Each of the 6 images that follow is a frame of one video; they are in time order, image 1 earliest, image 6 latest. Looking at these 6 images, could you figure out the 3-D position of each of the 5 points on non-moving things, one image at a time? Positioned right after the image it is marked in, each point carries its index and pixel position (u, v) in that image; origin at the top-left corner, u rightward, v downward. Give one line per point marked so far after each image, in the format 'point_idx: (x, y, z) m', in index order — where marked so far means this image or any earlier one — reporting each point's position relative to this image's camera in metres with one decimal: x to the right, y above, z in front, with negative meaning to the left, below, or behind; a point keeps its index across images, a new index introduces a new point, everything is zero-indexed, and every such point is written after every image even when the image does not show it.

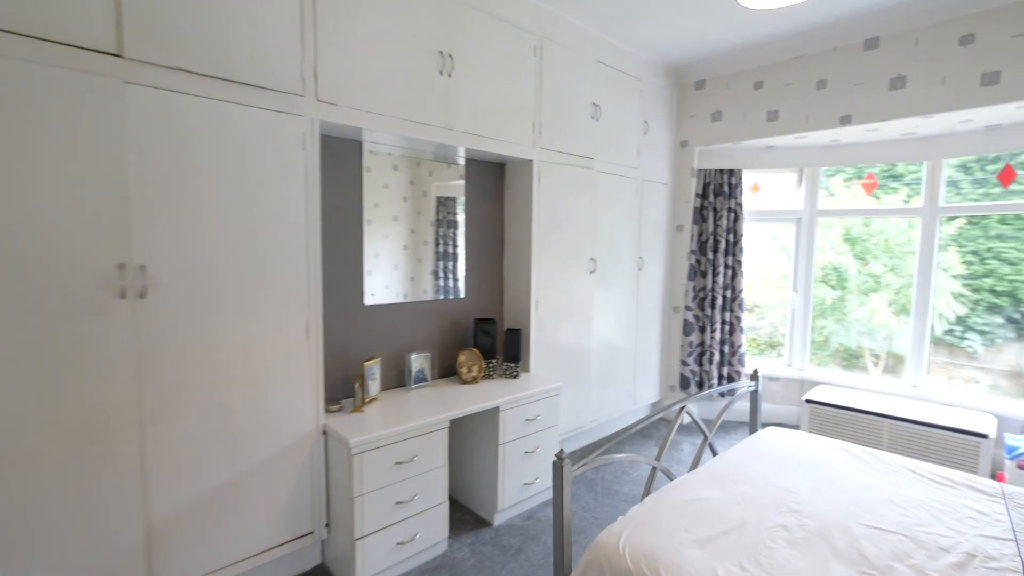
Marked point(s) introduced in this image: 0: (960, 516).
0: (+1.4, -0.7, +1.6) m
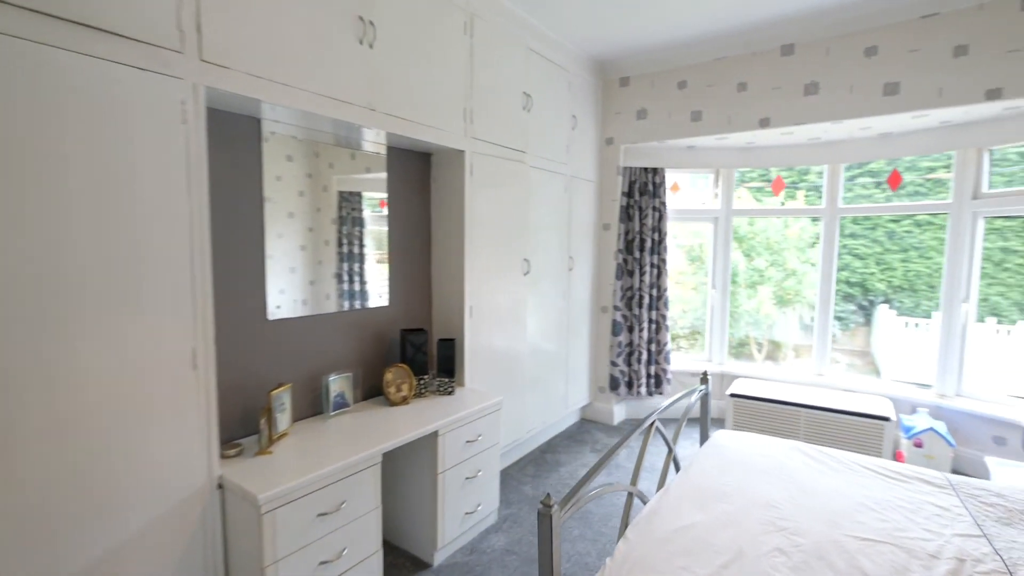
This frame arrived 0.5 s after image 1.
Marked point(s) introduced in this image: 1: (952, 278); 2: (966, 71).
0: (+1.3, -0.7, +1.6) m
1: (+2.9, +0.1, +3.2) m
2: (+2.4, +1.2, +2.6) m
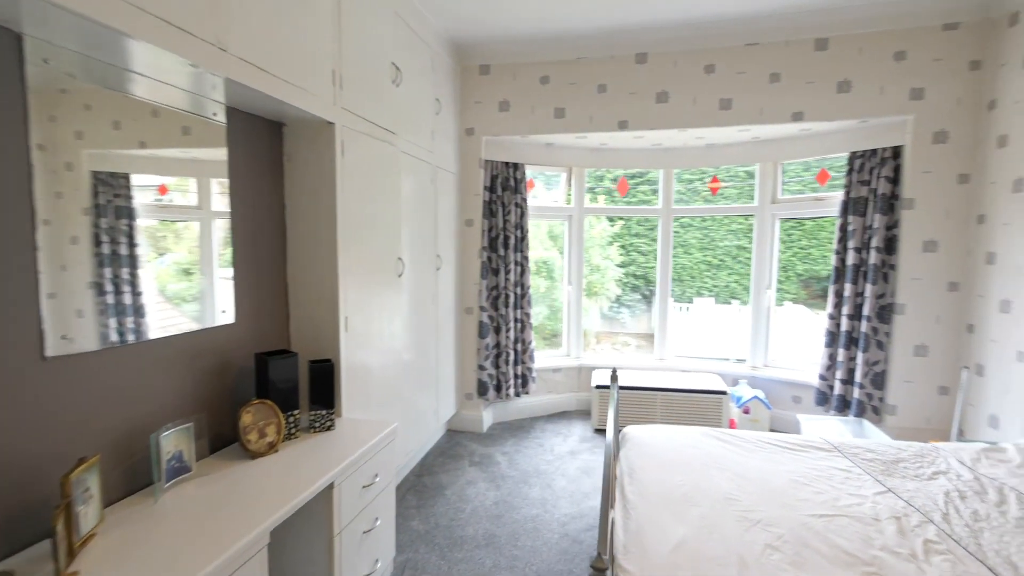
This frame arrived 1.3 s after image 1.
0: (+1.2, -0.7, +1.8) m
1: (+2.0, +0.1, +3.9) m
2: (+1.7, +1.2, +3.1) m
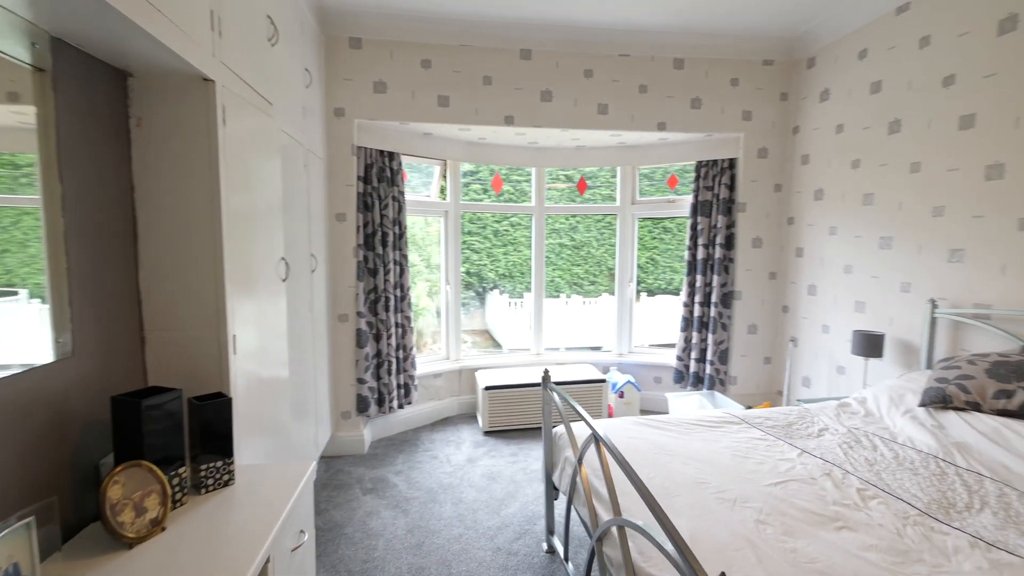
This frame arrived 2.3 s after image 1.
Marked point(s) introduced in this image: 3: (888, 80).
0: (+1.0, -0.6, +2.0) m
1: (+1.0, +0.2, +4.2) m
2: (+0.9, +1.3, +3.4) m
3: (+2.1, +1.2, +2.8) m
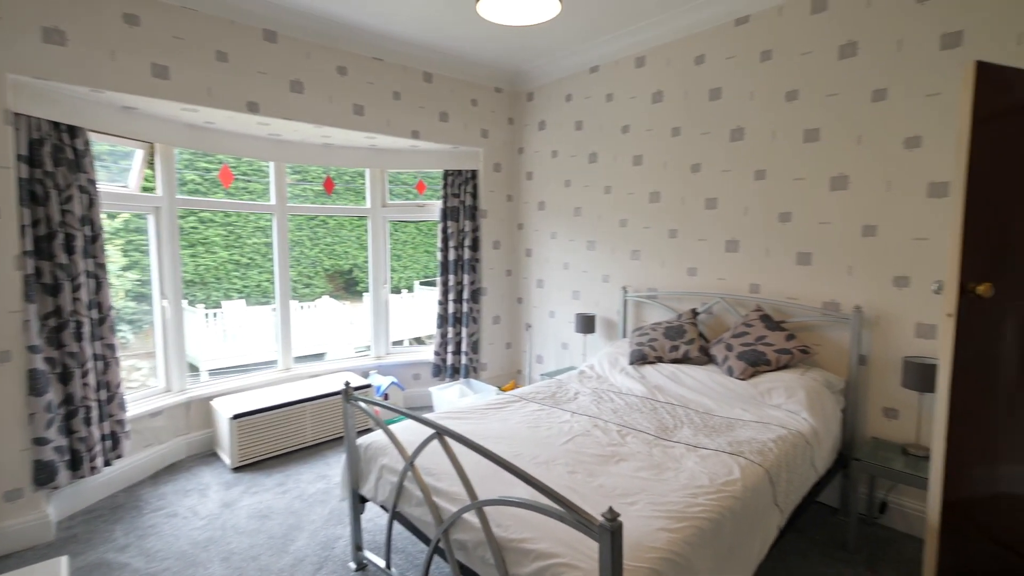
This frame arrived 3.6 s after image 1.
0: (+0.2, -0.6, +2.4) m
1: (-1.2, +0.2, +4.2) m
2: (-0.8, +1.3, +3.5) m
3: (+0.6, +1.2, +3.6) m
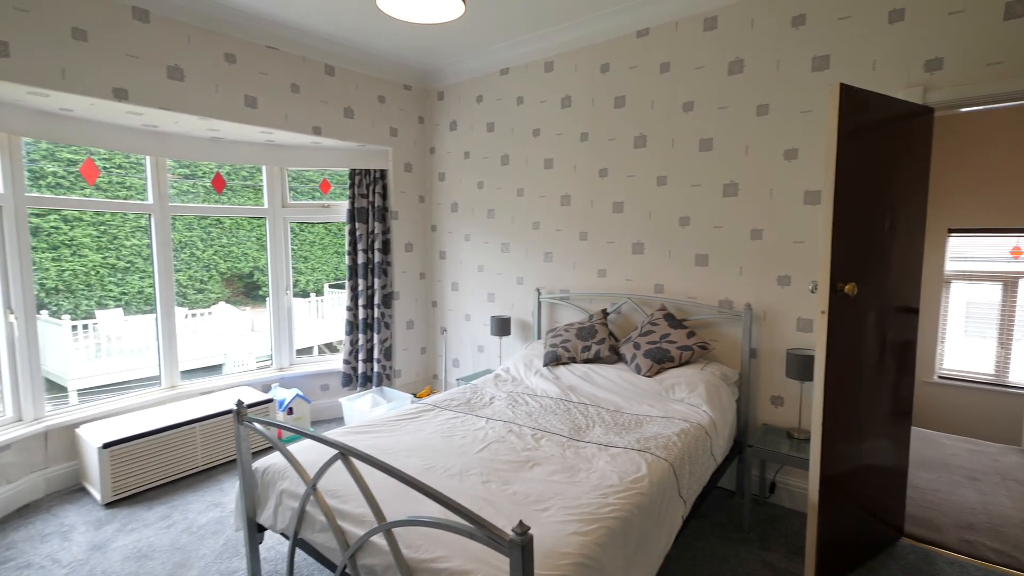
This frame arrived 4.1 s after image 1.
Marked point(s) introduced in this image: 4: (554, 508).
0: (-0.3, -0.6, +2.4) m
1: (-1.9, +0.1, +3.9) m
2: (-1.4, +1.2, +3.3) m
3: (-0.1, +1.2, +3.6) m
4: (+0.1, -0.7, +1.6) m
